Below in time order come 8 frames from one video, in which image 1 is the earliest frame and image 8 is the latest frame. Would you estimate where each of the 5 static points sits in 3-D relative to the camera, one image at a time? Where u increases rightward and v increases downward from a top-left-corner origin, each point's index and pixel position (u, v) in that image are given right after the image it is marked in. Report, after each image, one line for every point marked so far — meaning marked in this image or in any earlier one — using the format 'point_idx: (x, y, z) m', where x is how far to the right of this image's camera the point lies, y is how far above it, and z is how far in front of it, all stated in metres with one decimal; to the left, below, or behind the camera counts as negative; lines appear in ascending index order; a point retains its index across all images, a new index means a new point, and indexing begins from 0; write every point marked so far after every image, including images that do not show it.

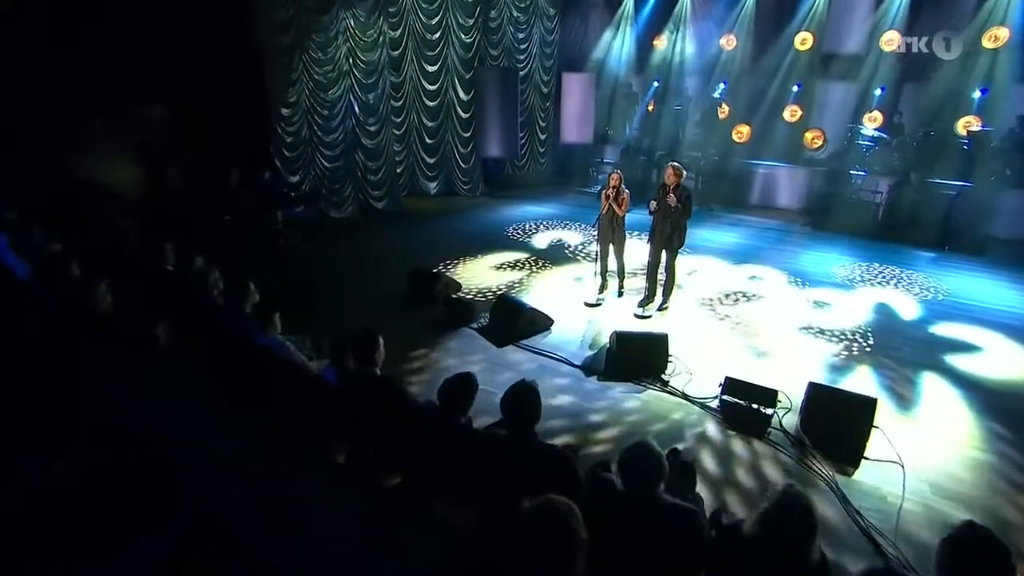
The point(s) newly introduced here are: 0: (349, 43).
0: (-3.3, +4.9, +11.0) m
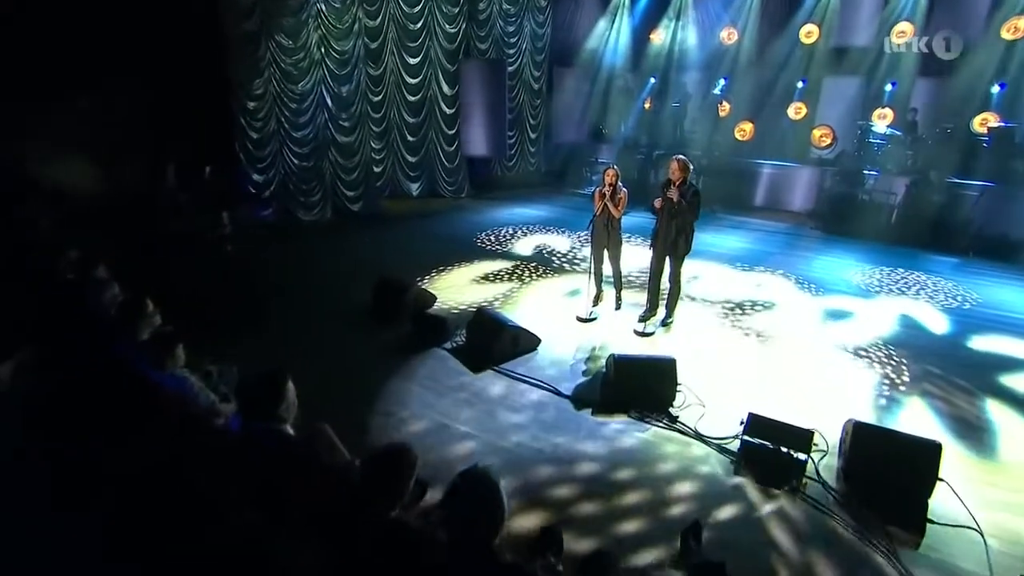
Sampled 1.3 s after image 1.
0: (-3.5, +4.7, +10.1) m
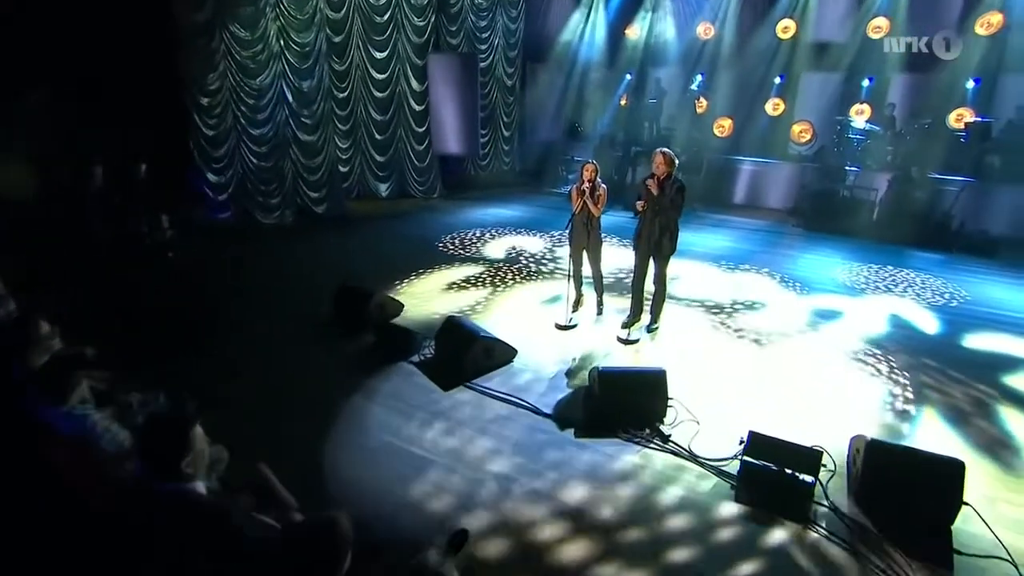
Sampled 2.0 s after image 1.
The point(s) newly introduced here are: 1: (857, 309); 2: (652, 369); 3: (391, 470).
0: (-4.0, +4.6, +9.5) m
1: (+4.4, -0.3, +7.0) m
2: (+1.0, -0.6, +4.0) m
3: (-0.8, -1.2, +3.6) m
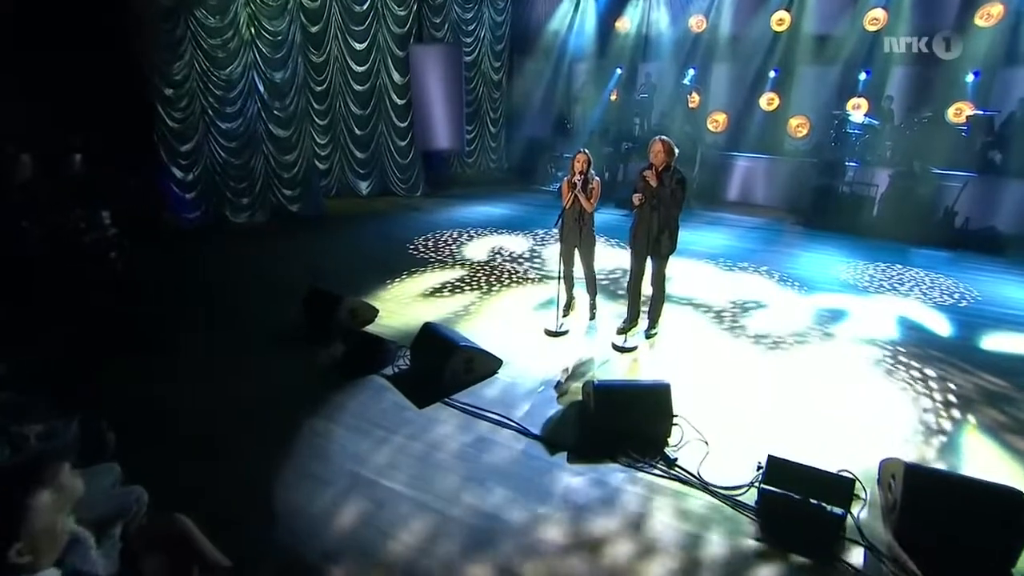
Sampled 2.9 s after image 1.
0: (-4.2, +4.5, +8.9) m
1: (+4.2, -0.3, +6.6) m
2: (+0.9, -0.6, +3.6) m
3: (-0.9, -1.2, +3.1) m
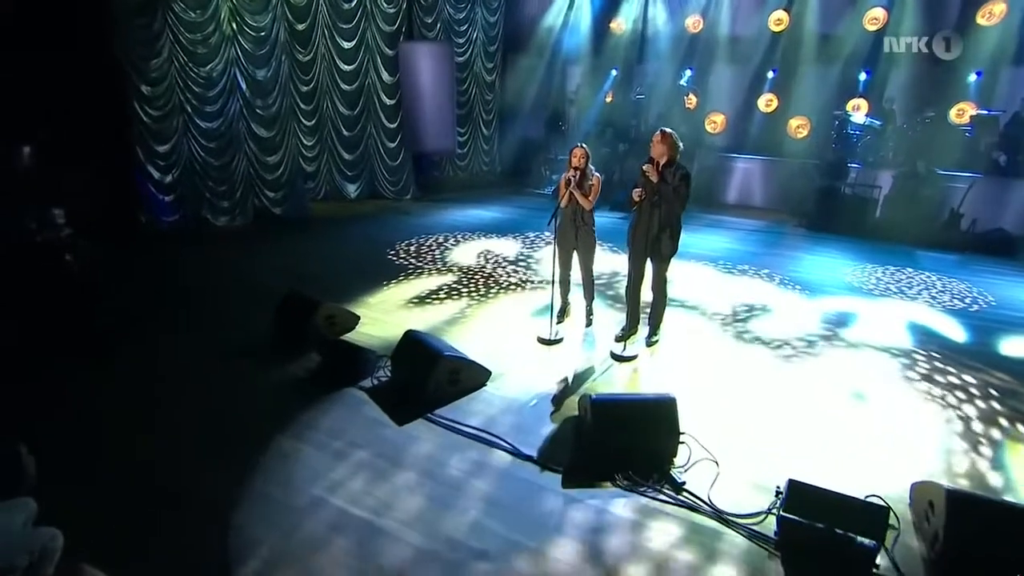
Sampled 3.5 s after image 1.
0: (-4.4, +4.4, +8.6) m
1: (+4.1, -0.3, +6.3) m
2: (+0.9, -0.6, +3.2) m
3: (-1.0, -1.2, +2.7) m
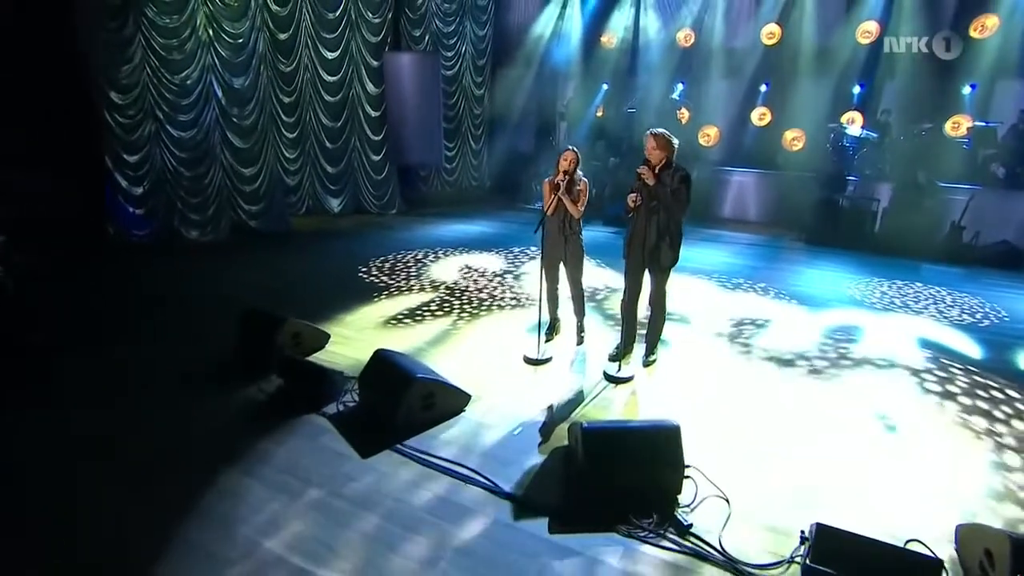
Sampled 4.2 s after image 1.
0: (-4.6, +4.2, +8.3) m
1: (+4.0, -0.5, +6.0) m
2: (+0.8, -0.7, +2.8) m
3: (-1.1, -1.3, +2.3) m
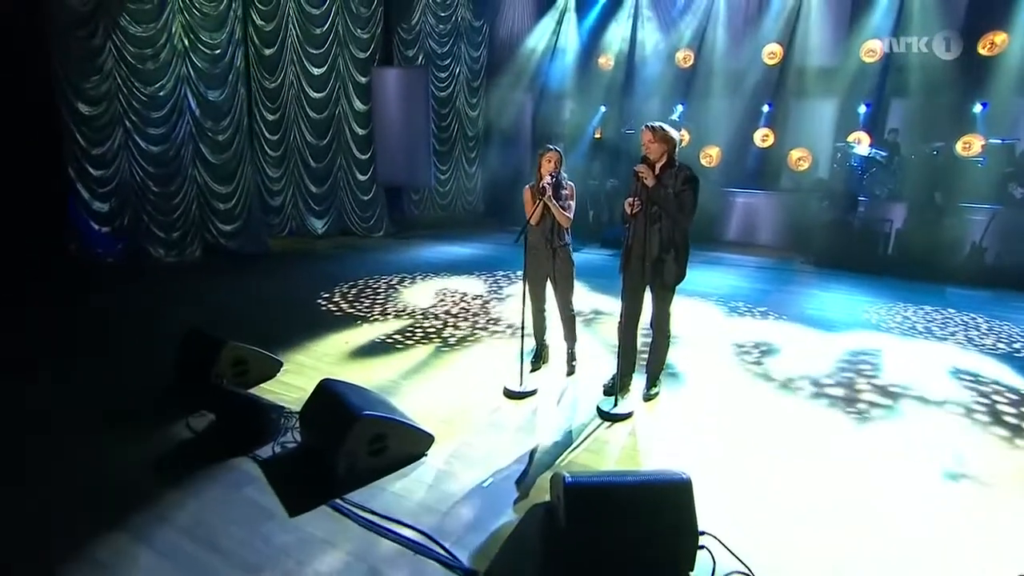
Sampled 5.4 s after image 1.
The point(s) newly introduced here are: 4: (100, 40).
0: (-4.7, +3.8, +7.9) m
1: (+3.8, -0.7, +5.3) m
2: (+0.6, -0.7, +2.2) m
3: (-1.2, -1.3, +1.6) m
4: (-5.4, +3.2, +7.2) m
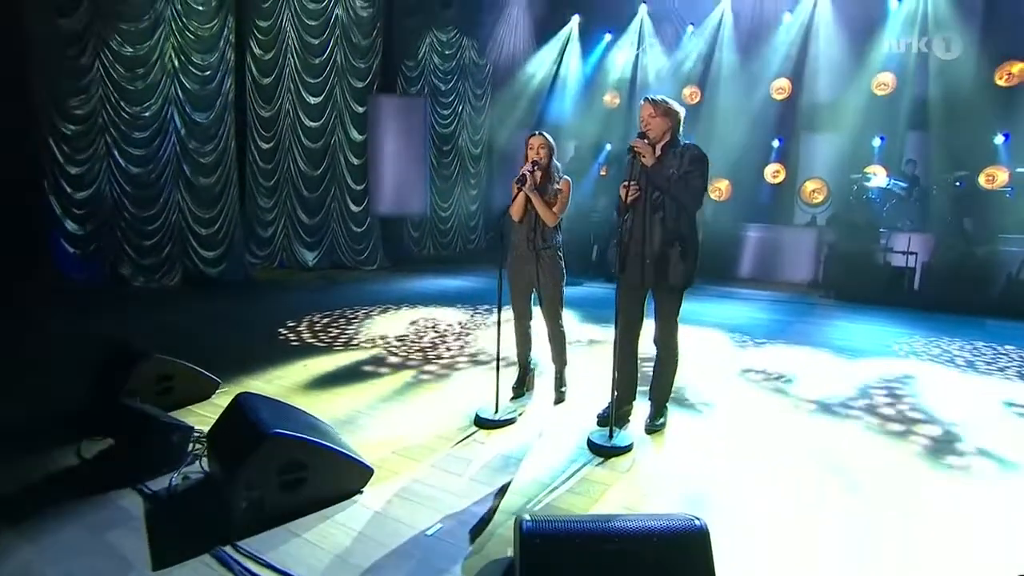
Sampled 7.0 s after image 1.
0: (-4.7, +3.4, +7.8) m
1: (+3.7, -0.9, +4.6) m
2: (+0.5, -0.6, +1.5) m
3: (-1.4, -1.1, +1.0) m
4: (-5.4, +2.9, +7.0) m
